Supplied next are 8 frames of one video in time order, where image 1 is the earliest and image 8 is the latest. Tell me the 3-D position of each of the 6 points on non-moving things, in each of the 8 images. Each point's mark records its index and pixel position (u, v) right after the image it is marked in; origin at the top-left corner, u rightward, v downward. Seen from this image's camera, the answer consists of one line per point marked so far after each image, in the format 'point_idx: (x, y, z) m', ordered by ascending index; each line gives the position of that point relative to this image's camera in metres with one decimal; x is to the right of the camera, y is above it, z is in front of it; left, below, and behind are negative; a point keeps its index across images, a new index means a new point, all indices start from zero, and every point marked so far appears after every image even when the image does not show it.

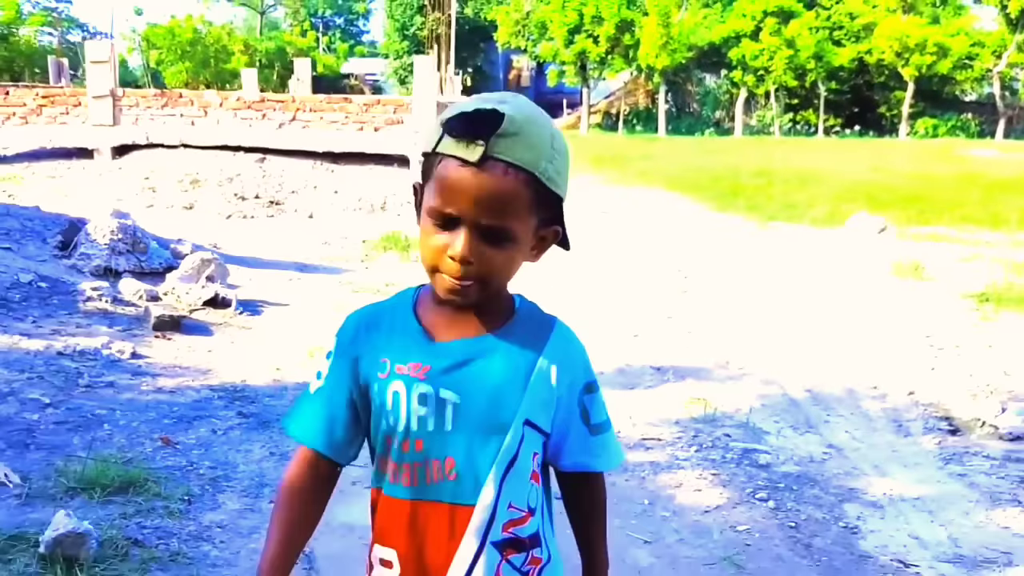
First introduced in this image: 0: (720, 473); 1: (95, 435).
0: (+0.8, -0.7, +4.0) m
1: (-1.5, -0.5, +3.8) m
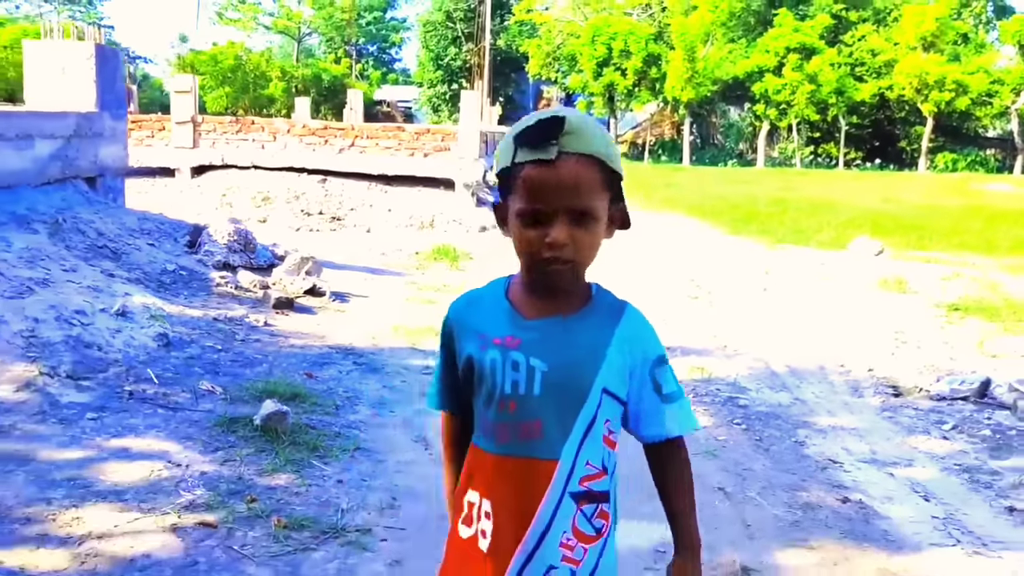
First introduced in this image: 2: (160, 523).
0: (+1.0, -0.6, +5.4) m
1: (-1.3, -0.4, +5.3) m
2: (-1.2, -0.7, +3.4) m
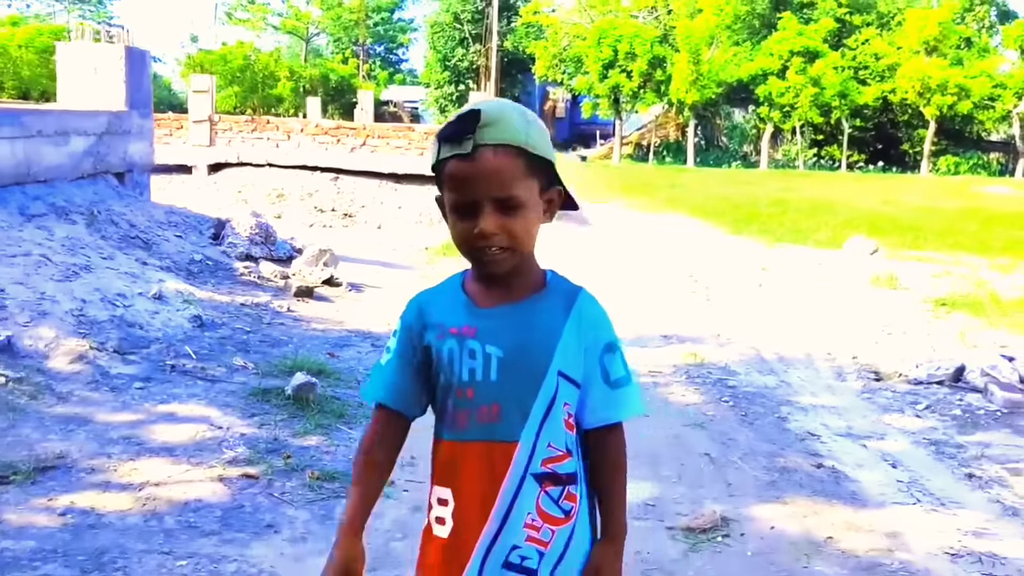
0: (+1.1, -0.6, +5.8) m
1: (-1.2, -0.3, +5.8) m
2: (-1.1, -0.7, +3.9) m
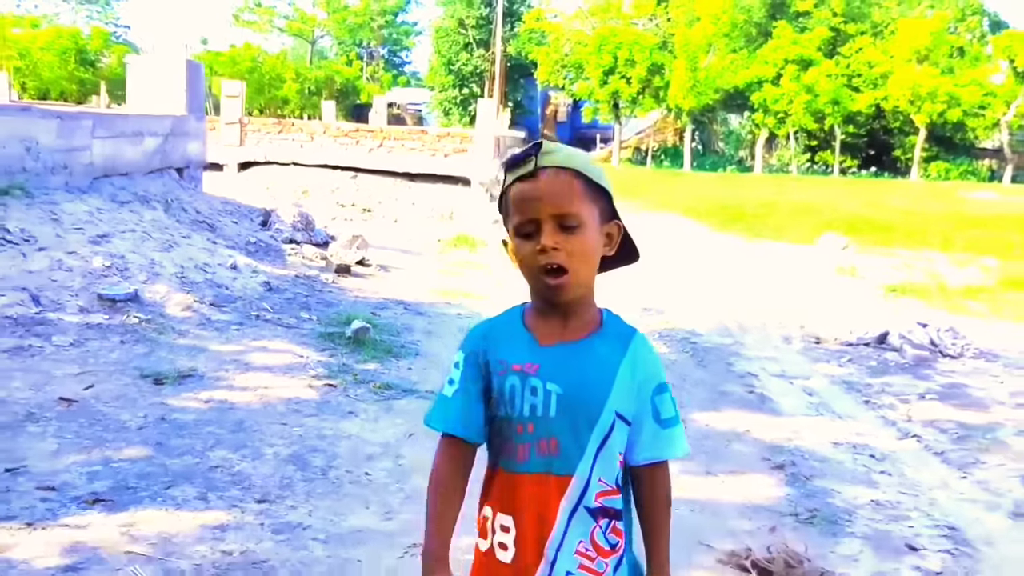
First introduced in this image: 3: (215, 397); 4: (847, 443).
0: (+1.1, -0.4, +7.3) m
1: (-1.2, -0.1, +7.2) m
2: (-1.1, -0.5, +5.3) m
3: (-1.4, -0.5, +4.9) m
4: (+1.7, -0.8, +5.2) m
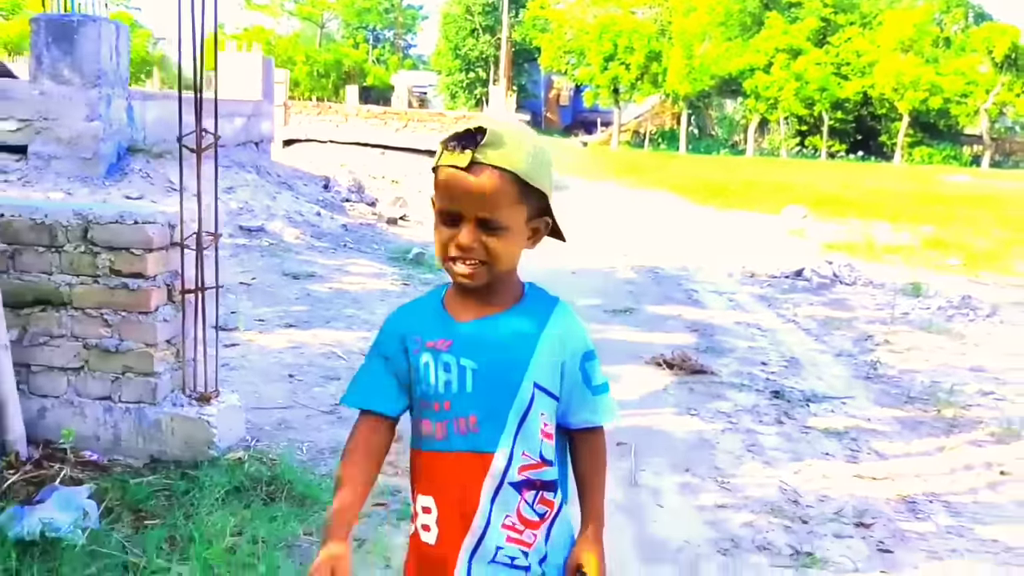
0: (+1.2, +0.1, +9.9) m
1: (-1.1, +0.4, +9.9) m
2: (-1.0, +0.1, +8.0) m
3: (-1.3, 0.0, +7.6) m
4: (+1.8, -0.3, +7.8) m
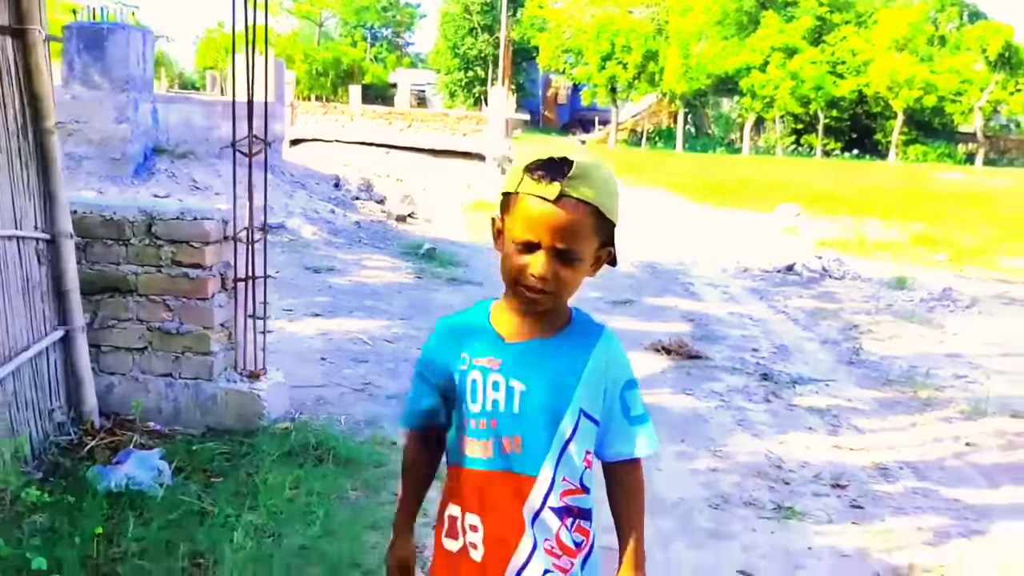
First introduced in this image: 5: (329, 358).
0: (+1.2, +0.2, +10.4) m
1: (-1.0, +0.5, +10.4) m
2: (-0.9, +0.1, +8.5) m
3: (-1.2, +0.1, +8.1) m
4: (+1.8, -0.2, +8.3) m
5: (-1.0, -0.4, +5.7) m
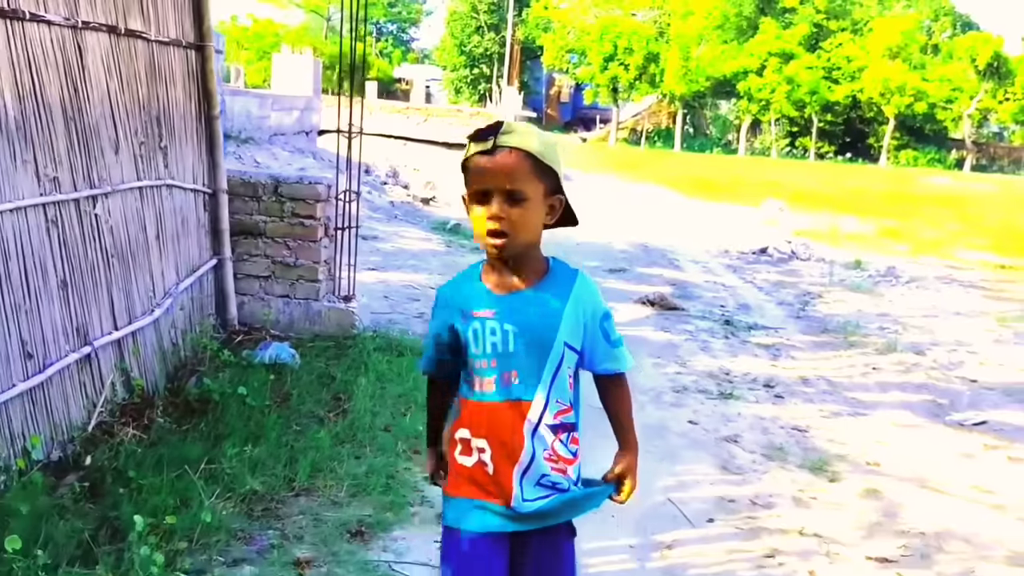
0: (+1.4, +0.5, +12.1) m
1: (-0.9, +0.8, +12.1) m
2: (-0.8, +0.4, +10.2) m
3: (-1.1, +0.4, +9.8) m
4: (+1.9, +0.1, +10.0) m
5: (-0.9, -0.1, +7.4) m
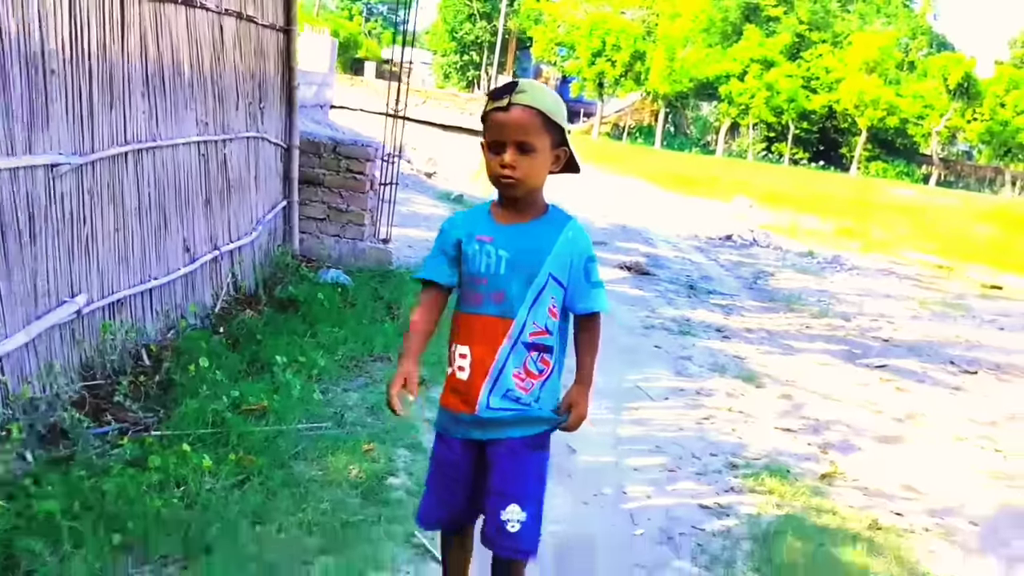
0: (+1.3, +0.8, +13.7) m
1: (-0.9, +1.3, +13.5) m
2: (-0.8, +0.9, +11.7) m
3: (-1.1, +0.9, +11.2) m
4: (+1.9, +0.3, +11.6) m
5: (-0.8, +0.4, +8.8) m
